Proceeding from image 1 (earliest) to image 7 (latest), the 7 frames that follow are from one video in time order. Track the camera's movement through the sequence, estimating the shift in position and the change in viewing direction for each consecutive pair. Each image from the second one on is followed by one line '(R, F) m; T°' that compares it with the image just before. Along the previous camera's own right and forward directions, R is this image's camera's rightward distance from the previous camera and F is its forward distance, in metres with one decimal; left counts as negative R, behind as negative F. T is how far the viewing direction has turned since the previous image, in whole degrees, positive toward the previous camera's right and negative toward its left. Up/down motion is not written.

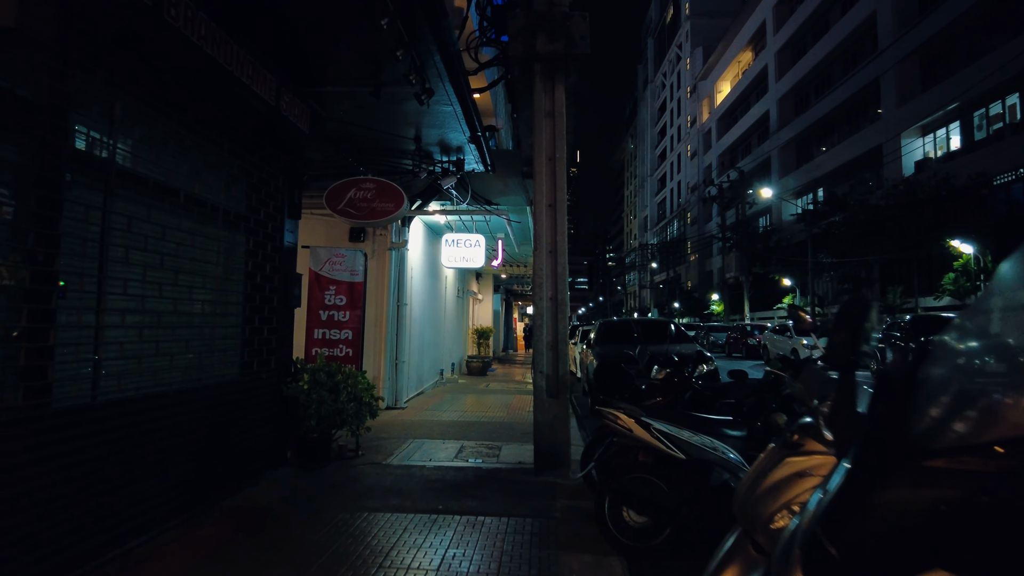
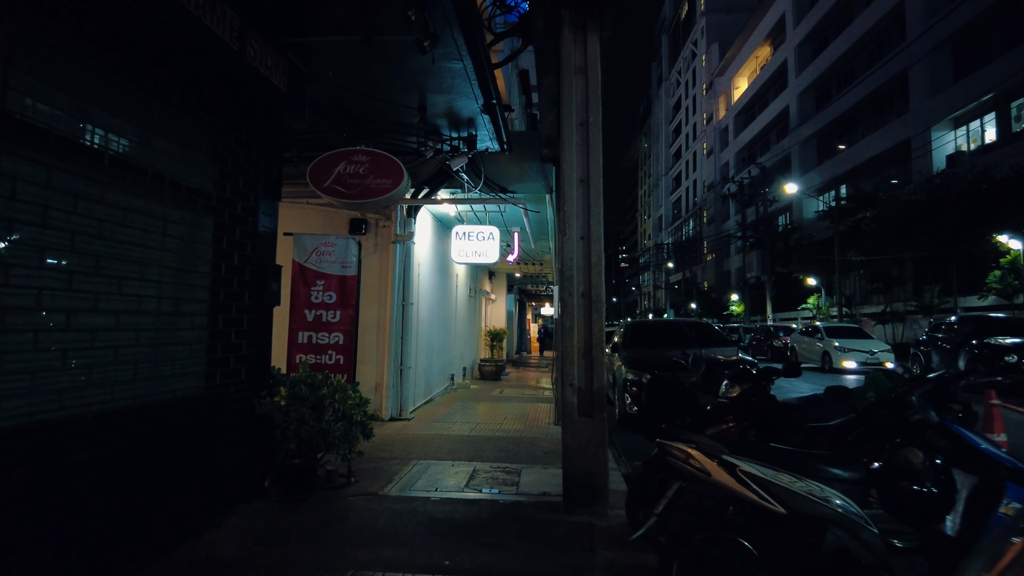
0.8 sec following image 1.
(-0.1, +1.2) m; -1°
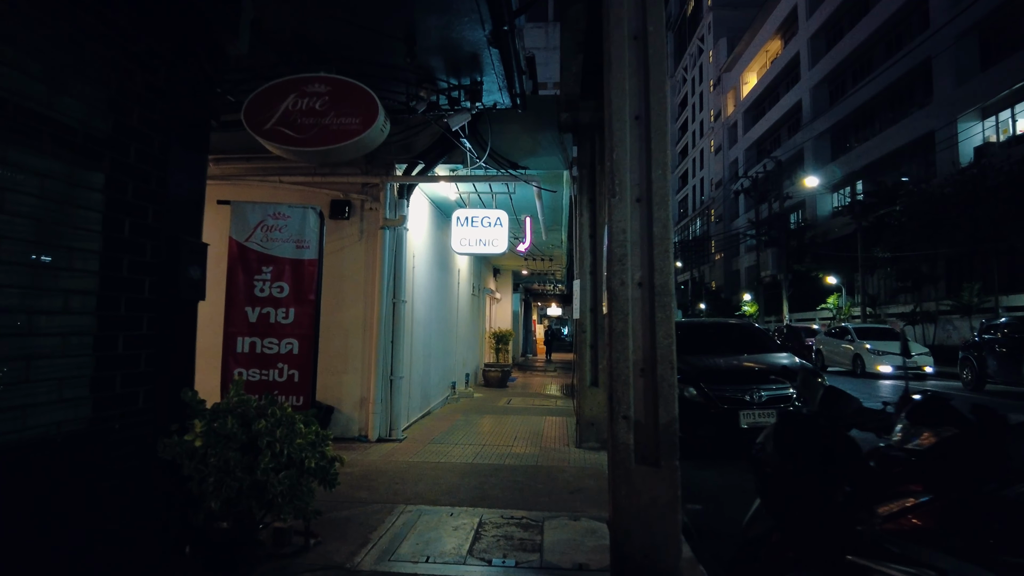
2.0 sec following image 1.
(-0.1, +1.6) m; 0°
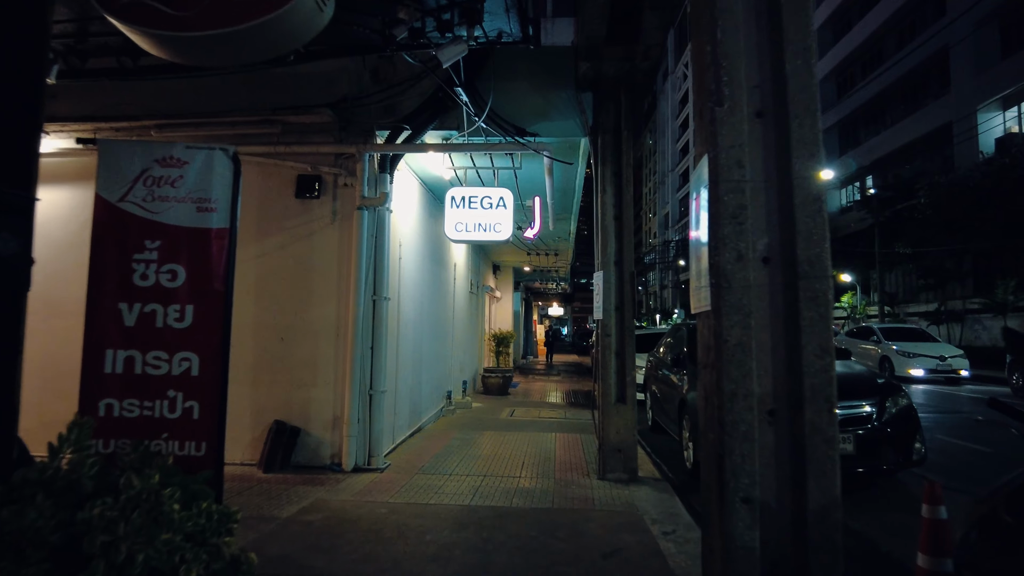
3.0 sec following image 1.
(-0.1, +1.5) m; 0°
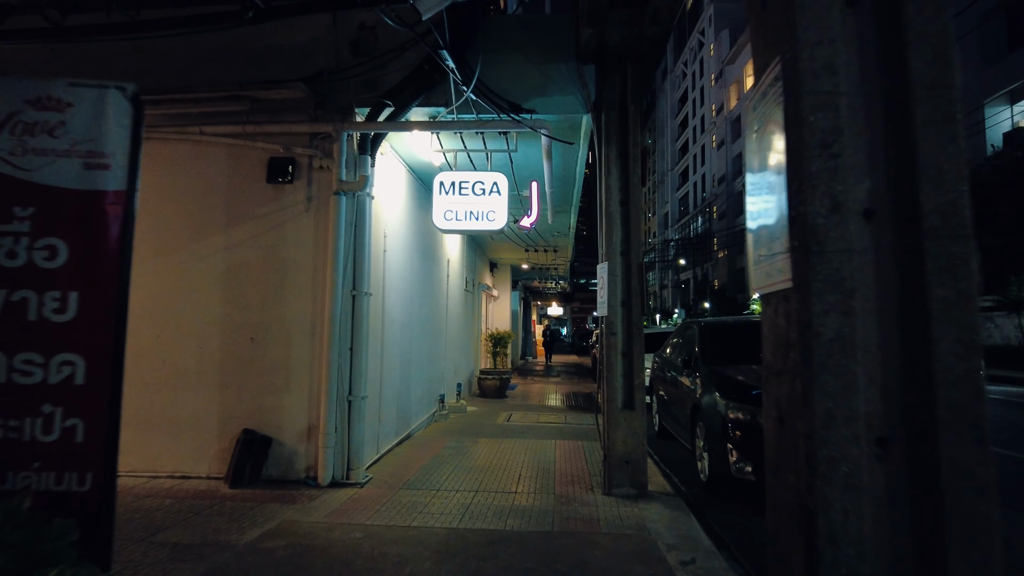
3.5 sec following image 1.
(0.0, +0.7) m; 0°
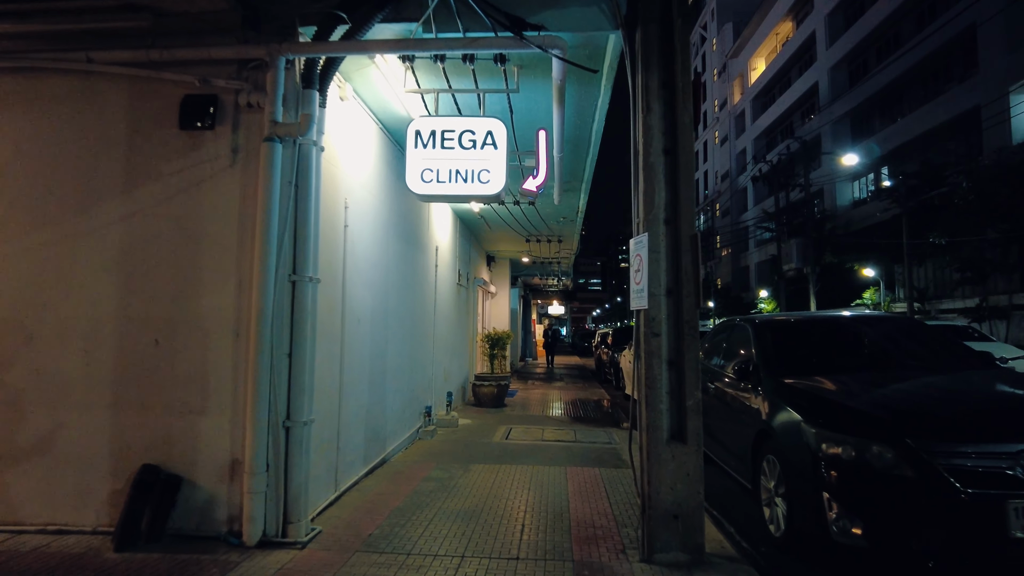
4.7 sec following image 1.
(0.0, +1.7) m; 0°
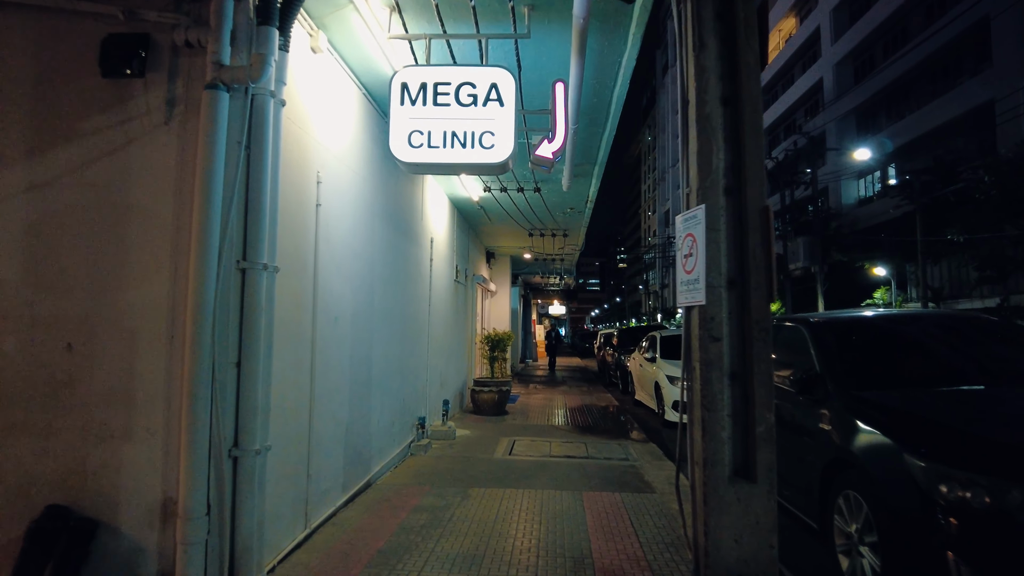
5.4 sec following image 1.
(-0.1, +1.0) m; 0°
